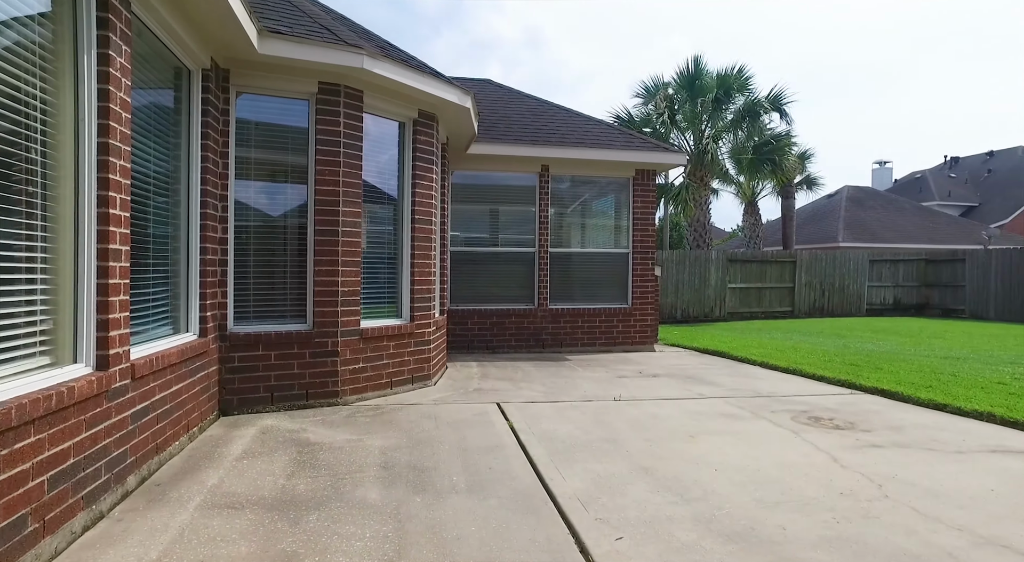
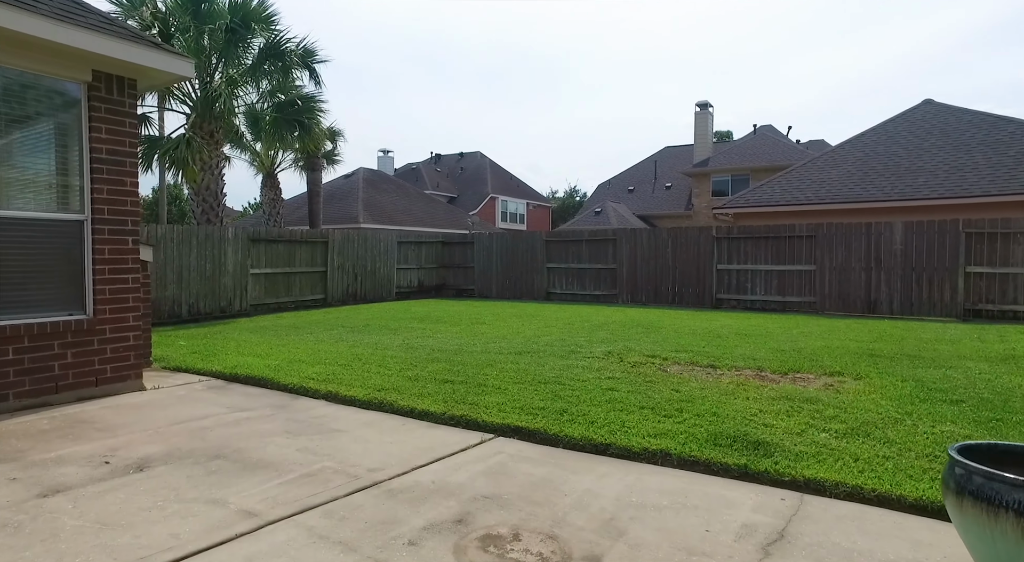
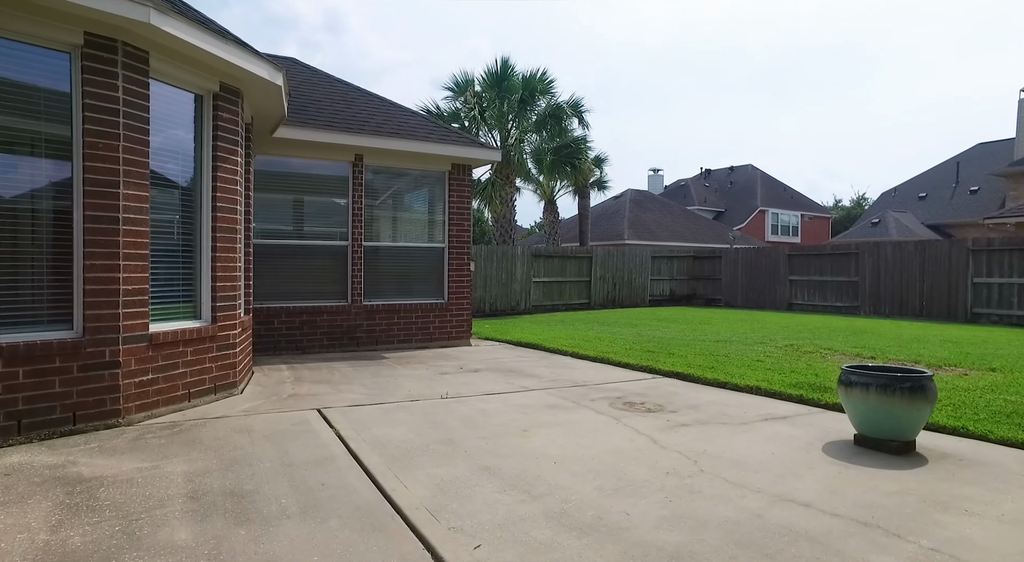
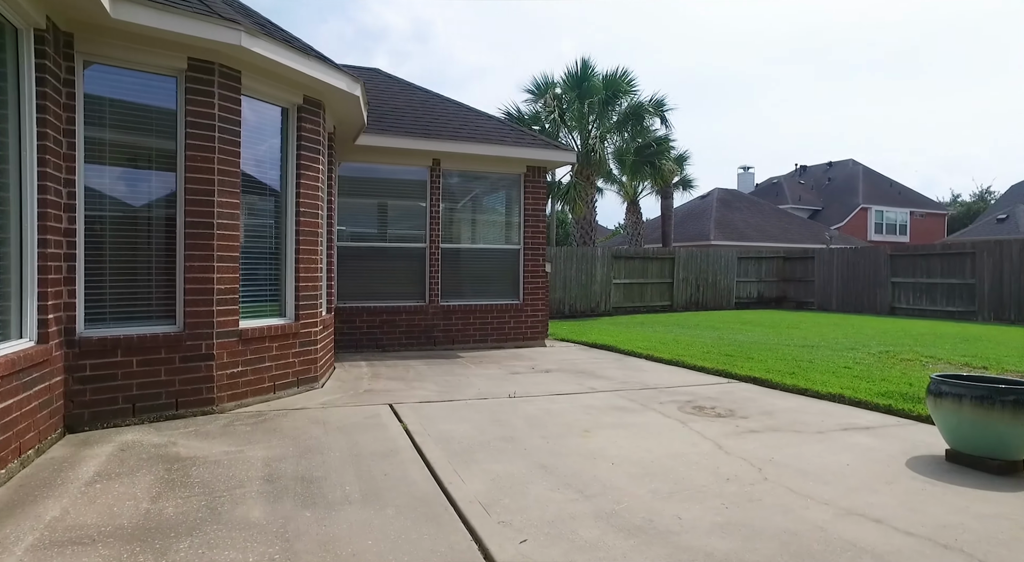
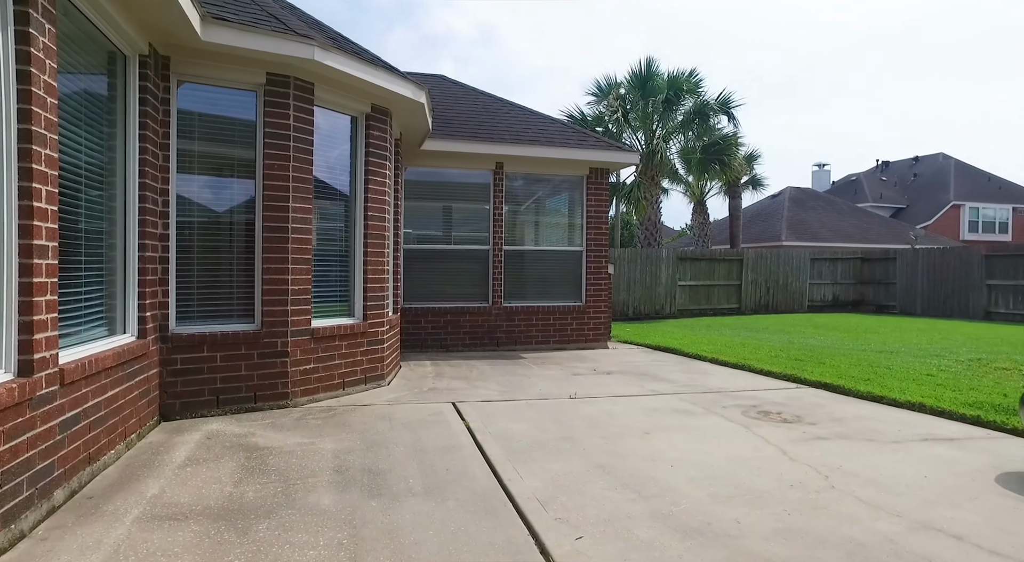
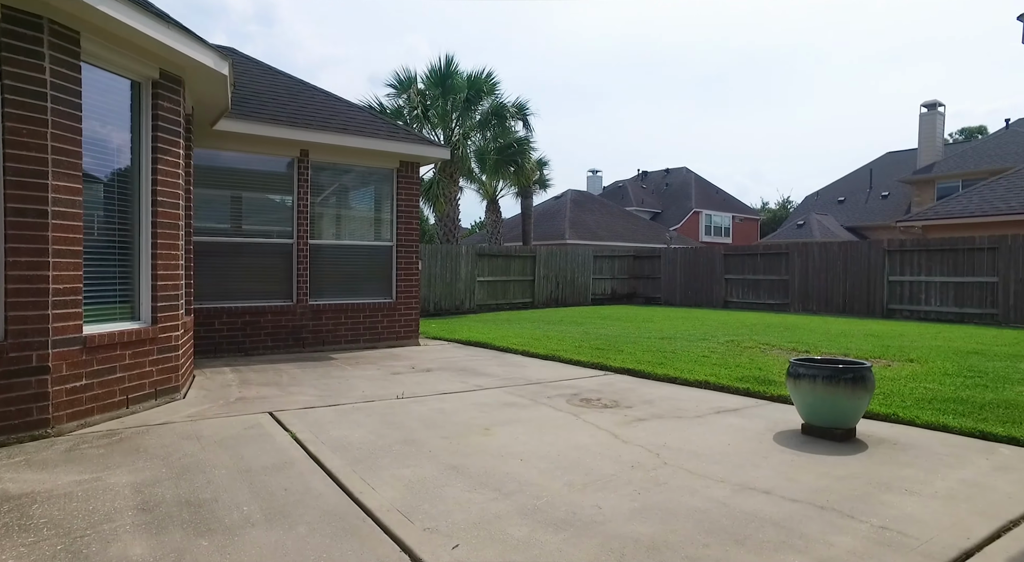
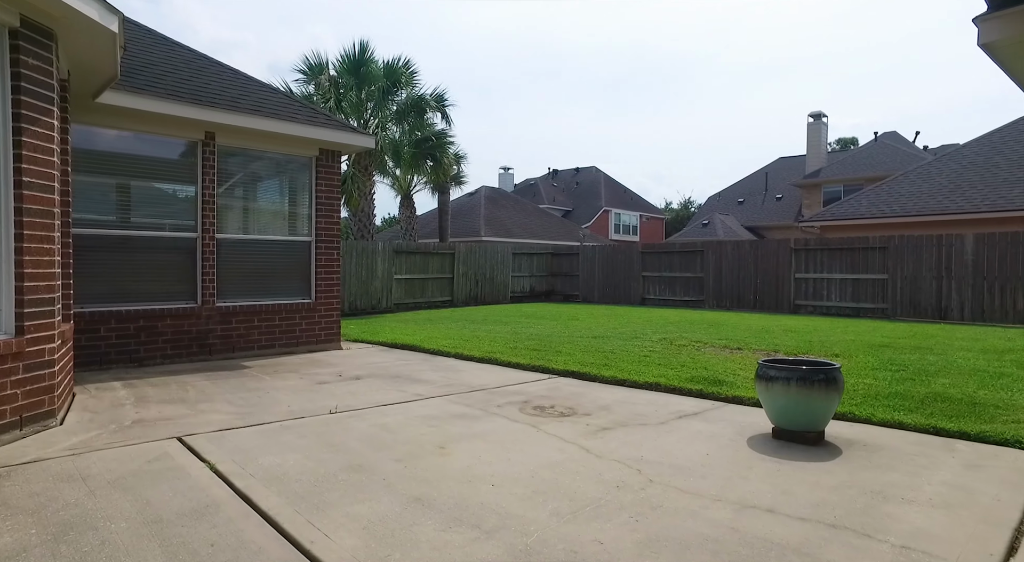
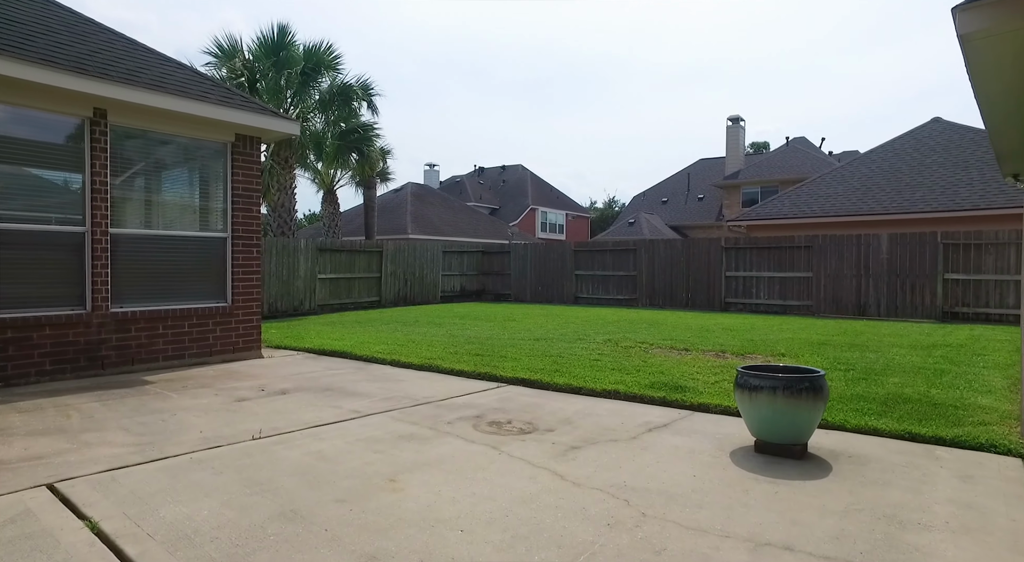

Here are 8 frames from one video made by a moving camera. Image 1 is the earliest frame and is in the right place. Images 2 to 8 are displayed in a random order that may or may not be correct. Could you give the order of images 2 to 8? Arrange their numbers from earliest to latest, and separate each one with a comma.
5, 4, 3, 6, 7, 8, 2
